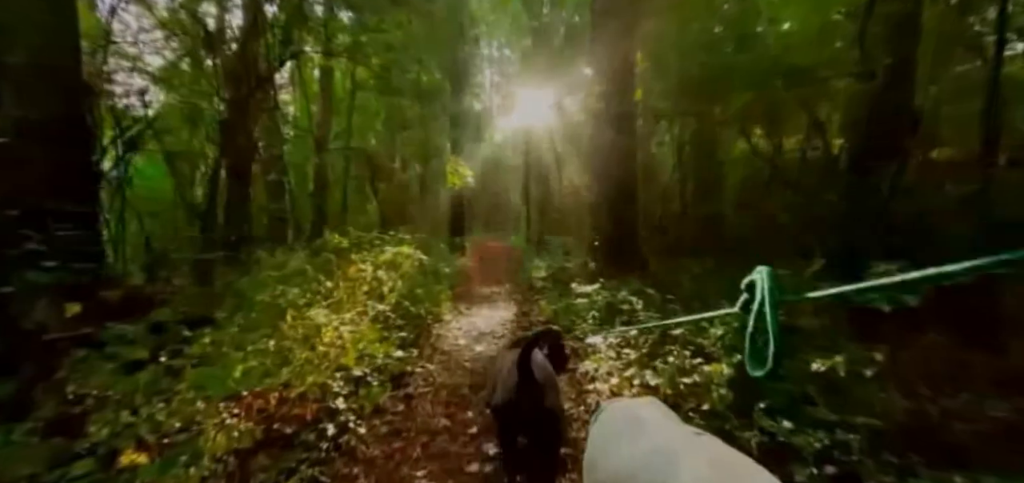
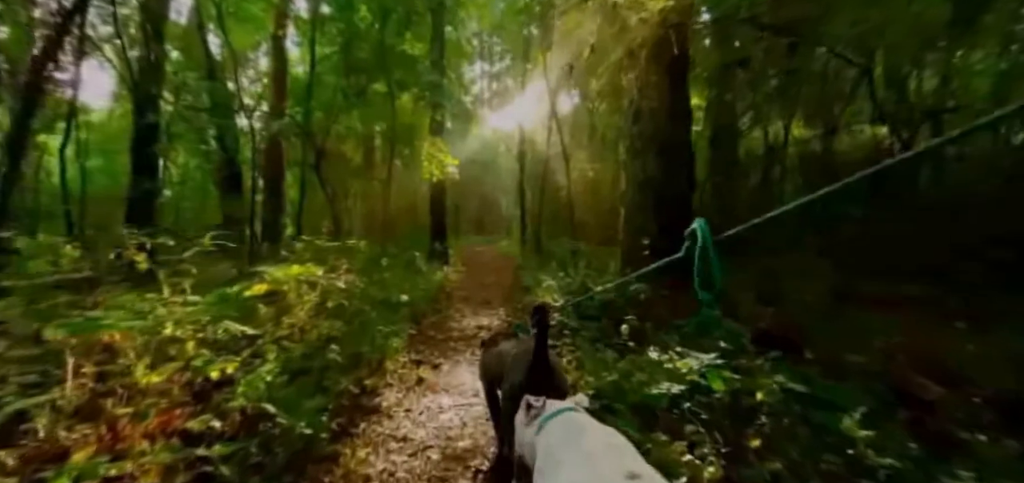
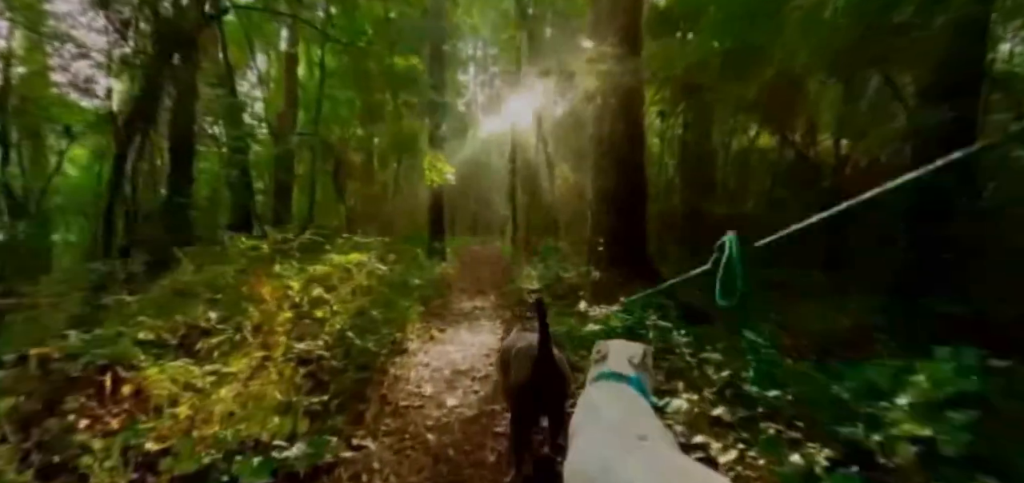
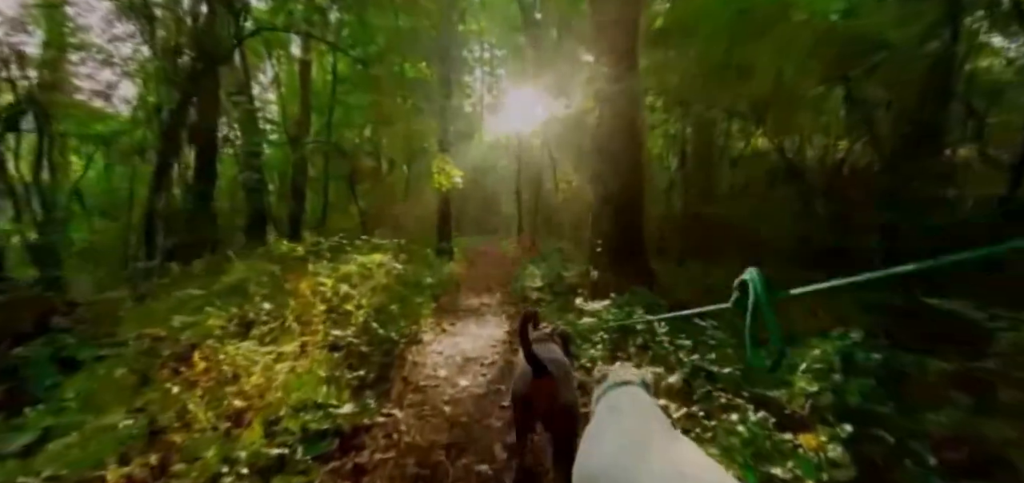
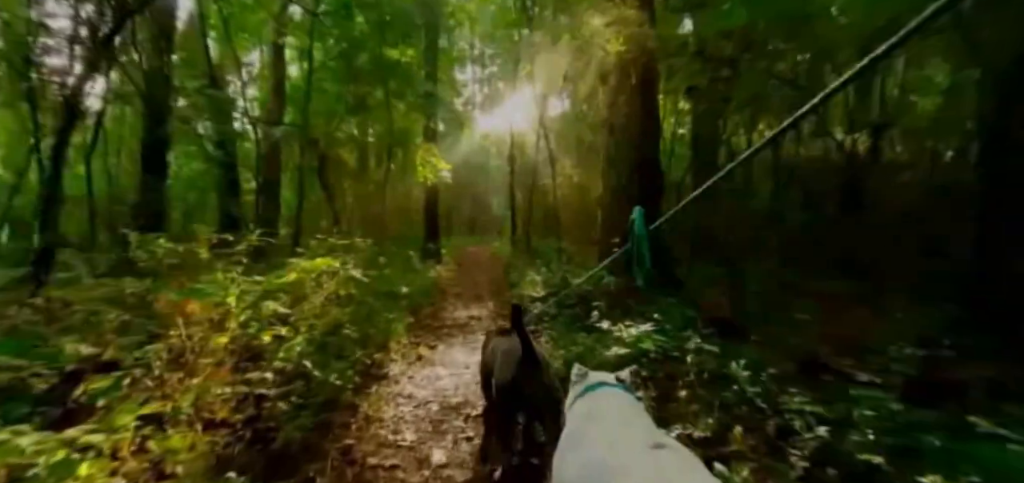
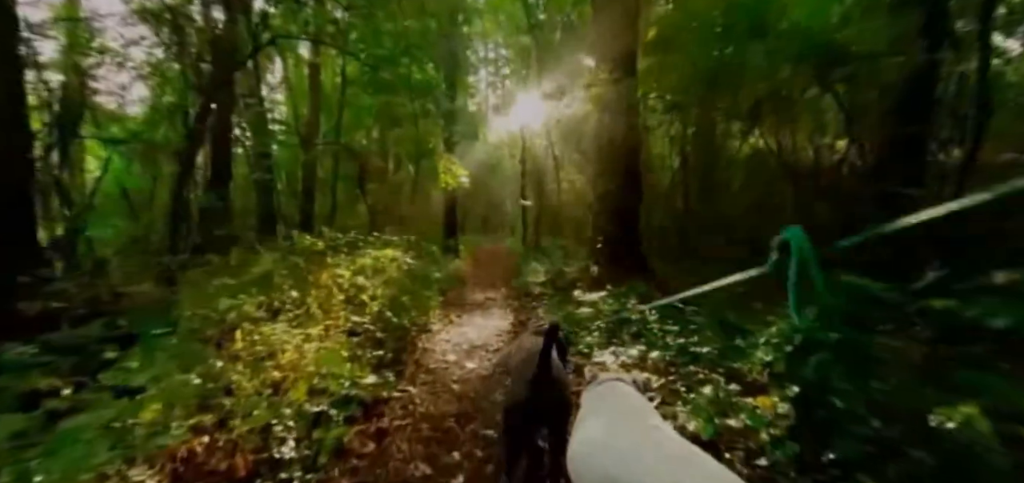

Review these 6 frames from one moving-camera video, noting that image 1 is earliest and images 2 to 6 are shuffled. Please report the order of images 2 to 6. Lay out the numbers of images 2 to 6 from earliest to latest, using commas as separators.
6, 4, 3, 5, 2
